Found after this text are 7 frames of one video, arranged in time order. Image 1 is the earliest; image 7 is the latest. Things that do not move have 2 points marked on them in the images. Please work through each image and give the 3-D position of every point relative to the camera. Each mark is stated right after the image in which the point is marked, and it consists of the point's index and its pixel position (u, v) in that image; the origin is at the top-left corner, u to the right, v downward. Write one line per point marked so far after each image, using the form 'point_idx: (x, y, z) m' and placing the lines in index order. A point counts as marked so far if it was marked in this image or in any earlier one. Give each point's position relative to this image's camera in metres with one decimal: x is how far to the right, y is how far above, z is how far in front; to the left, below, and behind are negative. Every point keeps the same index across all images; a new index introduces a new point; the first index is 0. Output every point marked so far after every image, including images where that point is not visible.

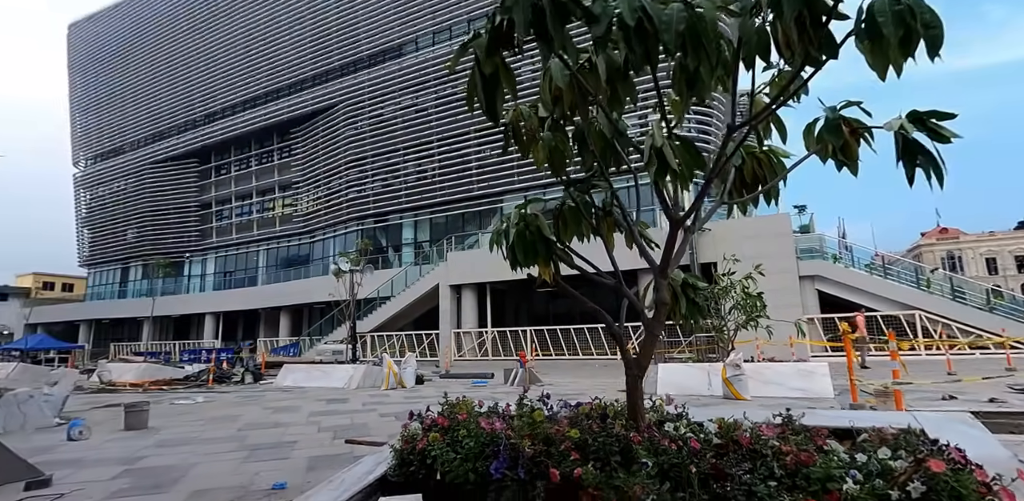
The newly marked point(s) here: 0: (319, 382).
0: (-4.7, -3.2, +12.4) m
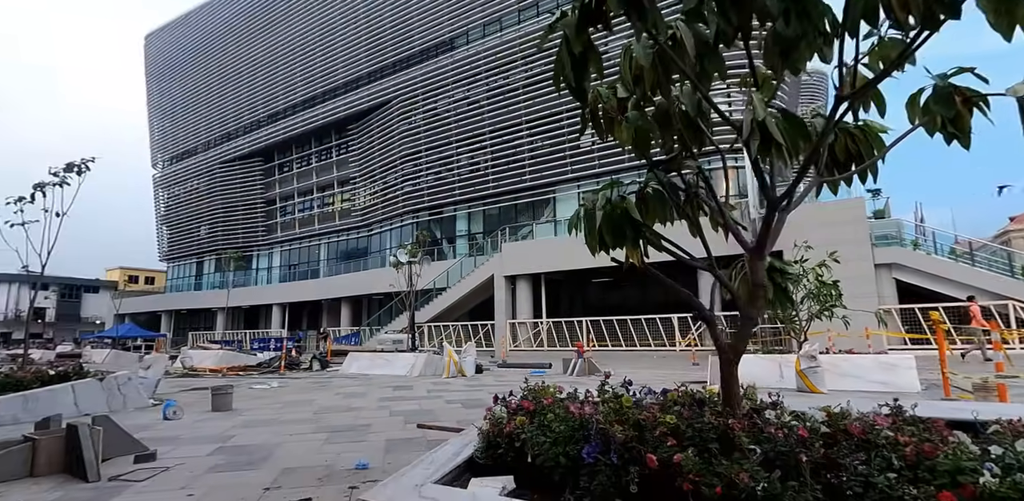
0: (-3.3, -3.0, +12.8) m
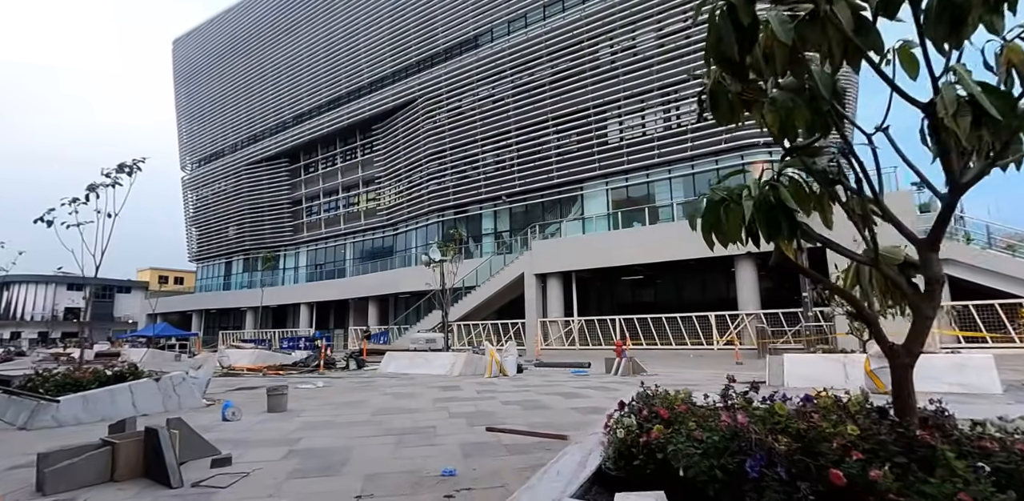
0: (-2.3, -3.0, +12.7) m
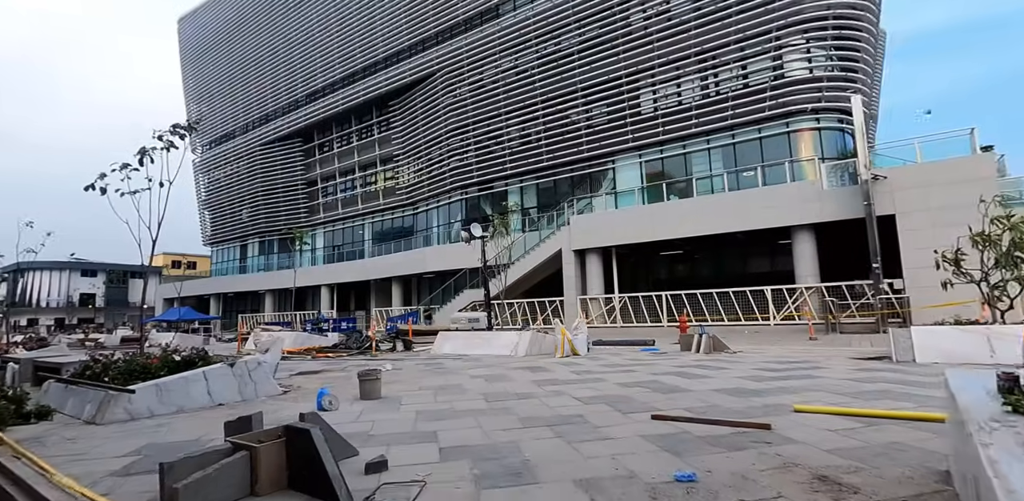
0: (-0.7, -2.3, +11.9) m
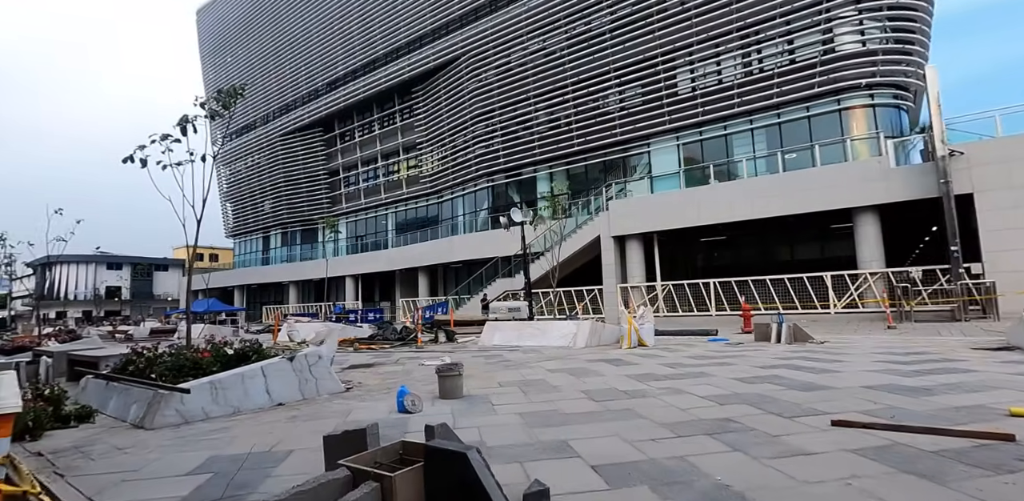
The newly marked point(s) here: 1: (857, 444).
0: (+0.5, -2.0, +11.1) m
1: (+2.1, -1.2, +3.2) m
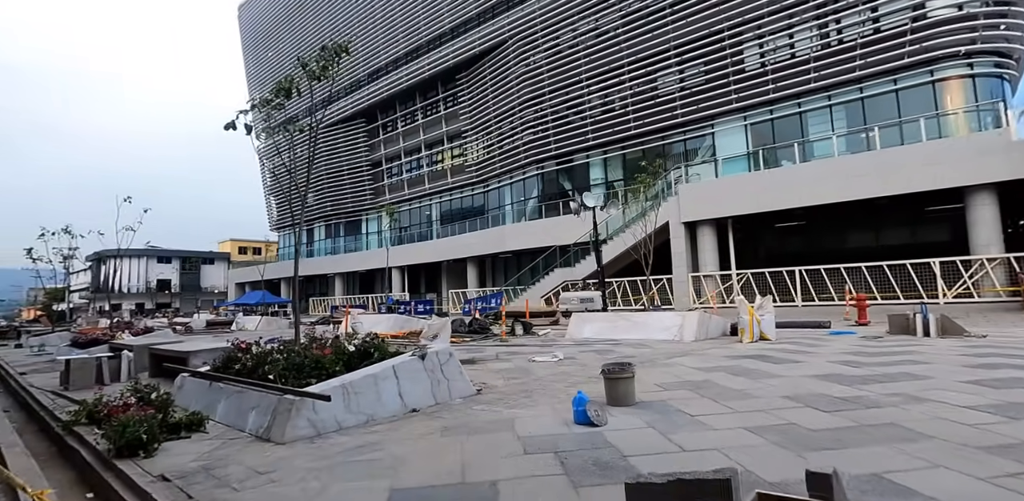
0: (+2.4, -1.7, +10.1) m
1: (+3.6, -1.0, +2.1) m
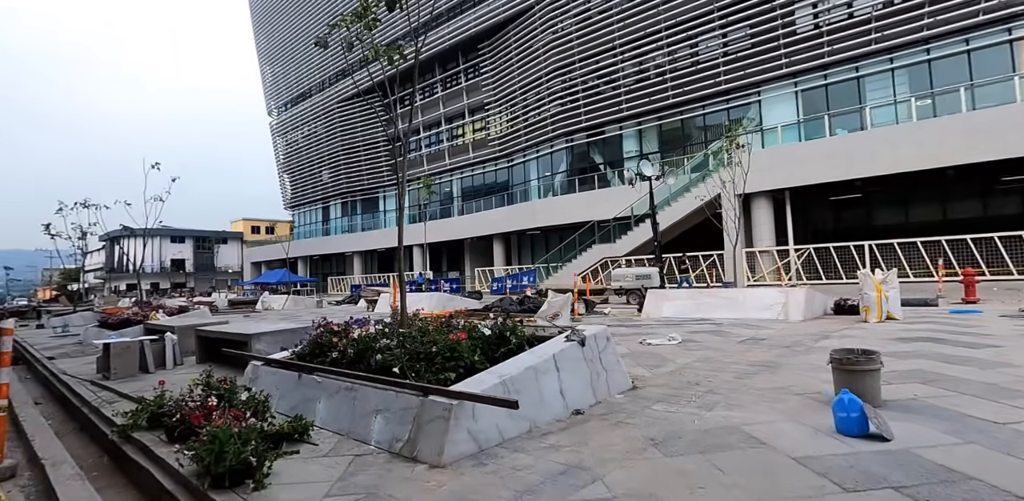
0: (+3.8, -1.1, +9.0) m
1: (+4.8, -0.7, +0.9) m
